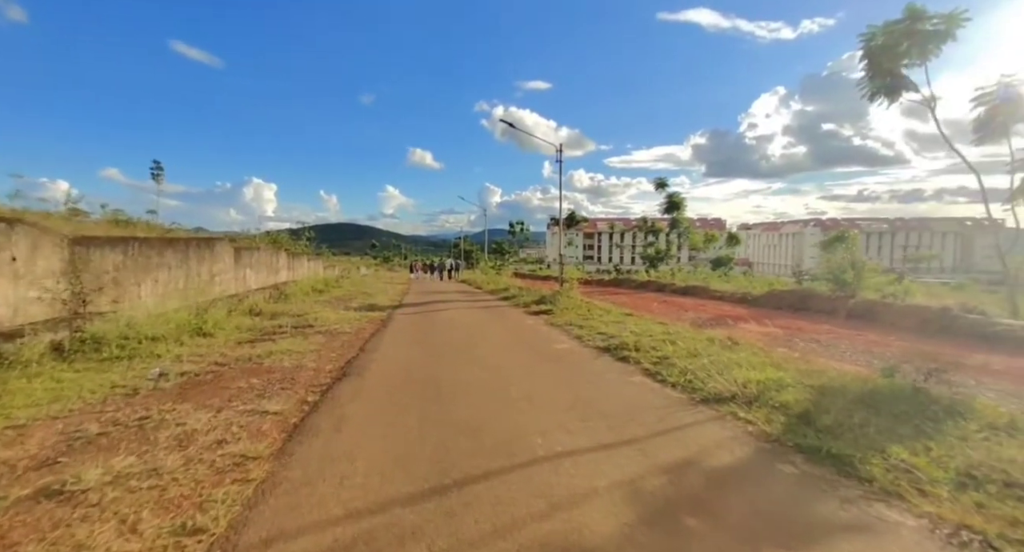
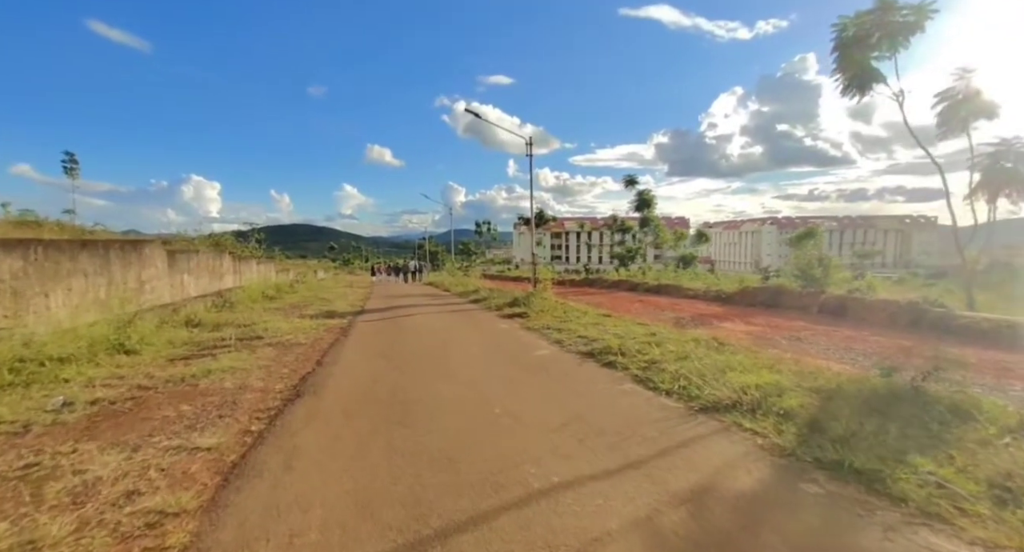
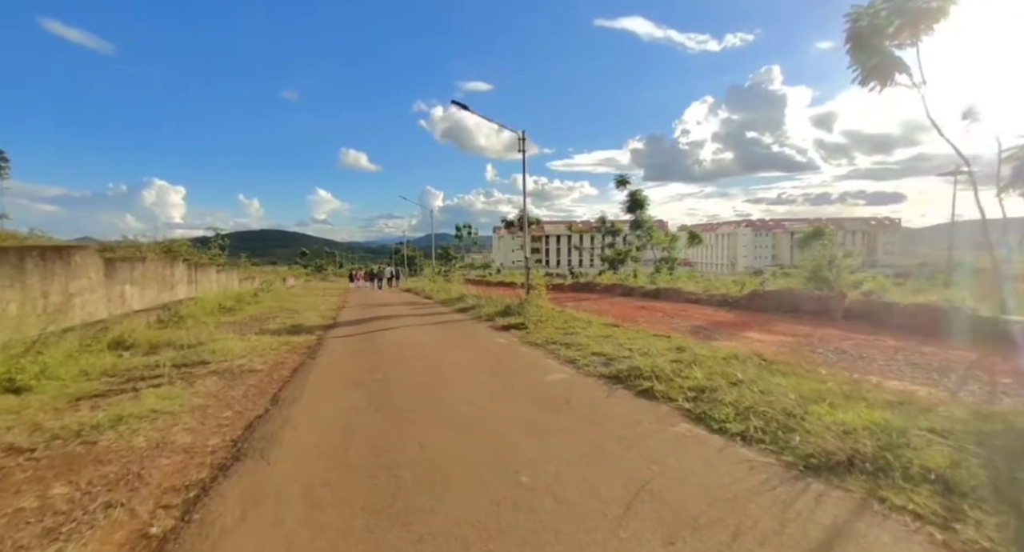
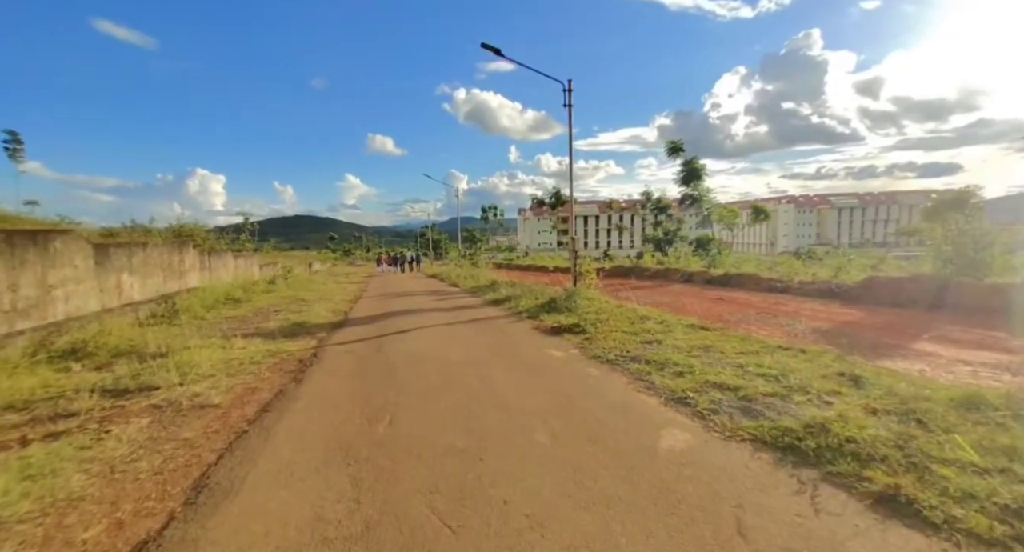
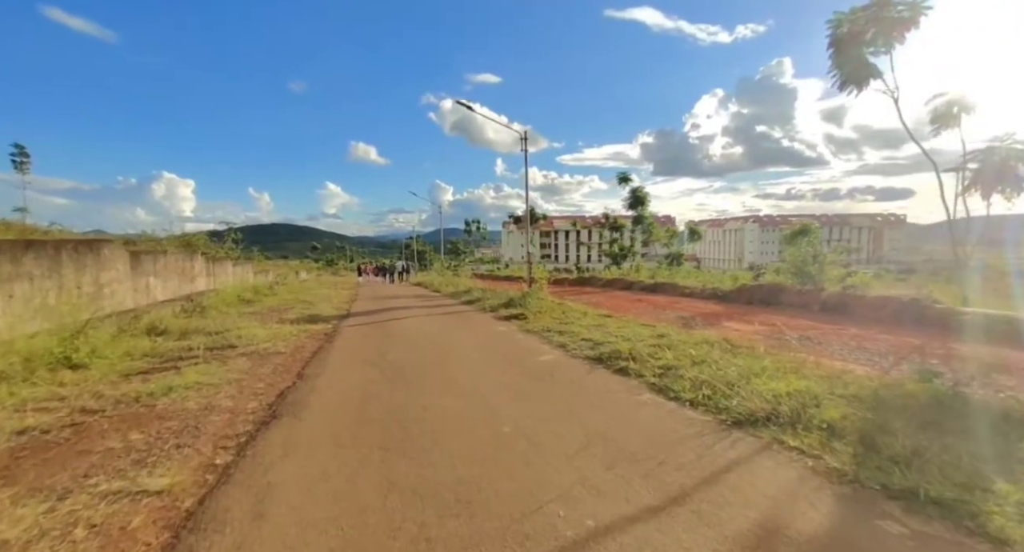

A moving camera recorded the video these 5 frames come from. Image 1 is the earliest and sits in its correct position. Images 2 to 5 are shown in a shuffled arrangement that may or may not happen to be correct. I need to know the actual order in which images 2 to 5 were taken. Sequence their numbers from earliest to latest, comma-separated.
2, 5, 3, 4
